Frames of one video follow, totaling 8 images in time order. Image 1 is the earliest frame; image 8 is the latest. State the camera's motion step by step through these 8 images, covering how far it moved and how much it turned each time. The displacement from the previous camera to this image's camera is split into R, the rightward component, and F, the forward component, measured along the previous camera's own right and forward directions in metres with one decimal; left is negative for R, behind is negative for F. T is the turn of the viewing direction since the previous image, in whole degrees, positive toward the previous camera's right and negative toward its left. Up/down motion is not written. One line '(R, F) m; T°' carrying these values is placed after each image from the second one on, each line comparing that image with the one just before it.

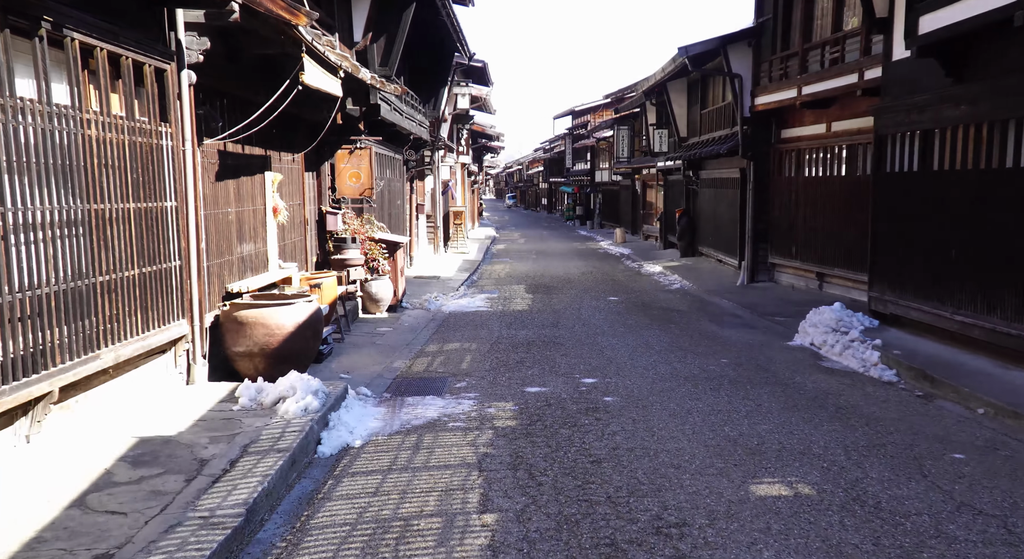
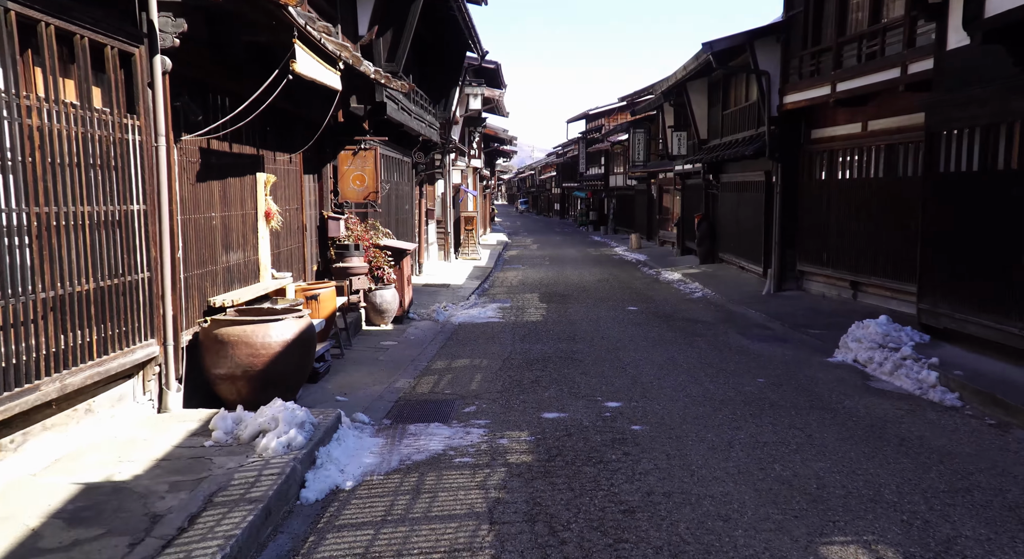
(0.0, +0.9) m; -1°
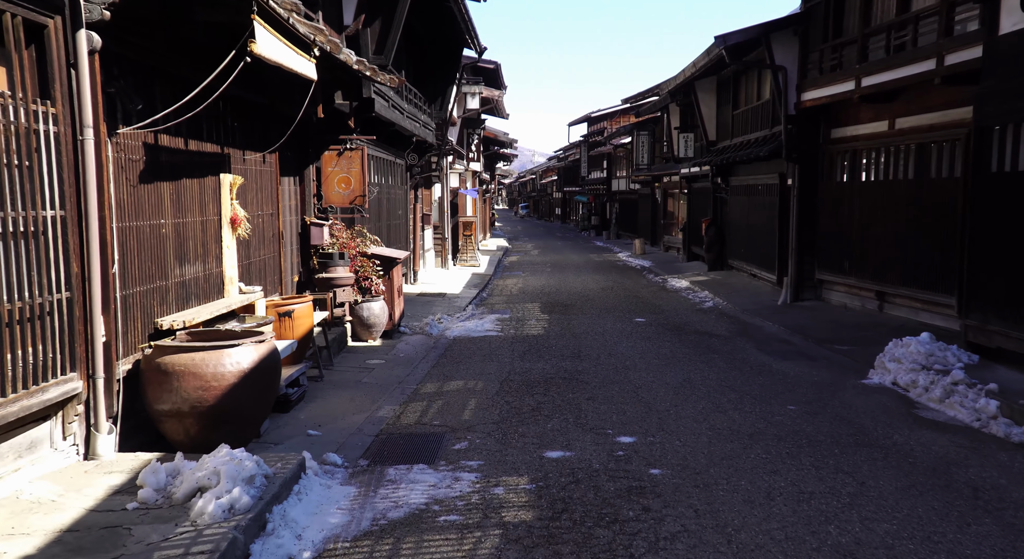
(0.0, +1.1) m; 0°
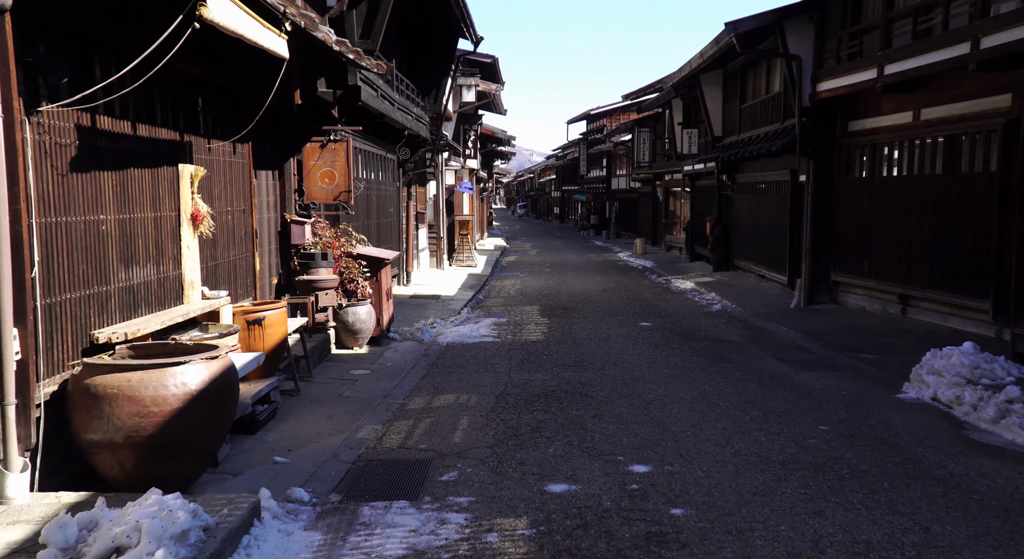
(0.0, +0.9) m; 0°
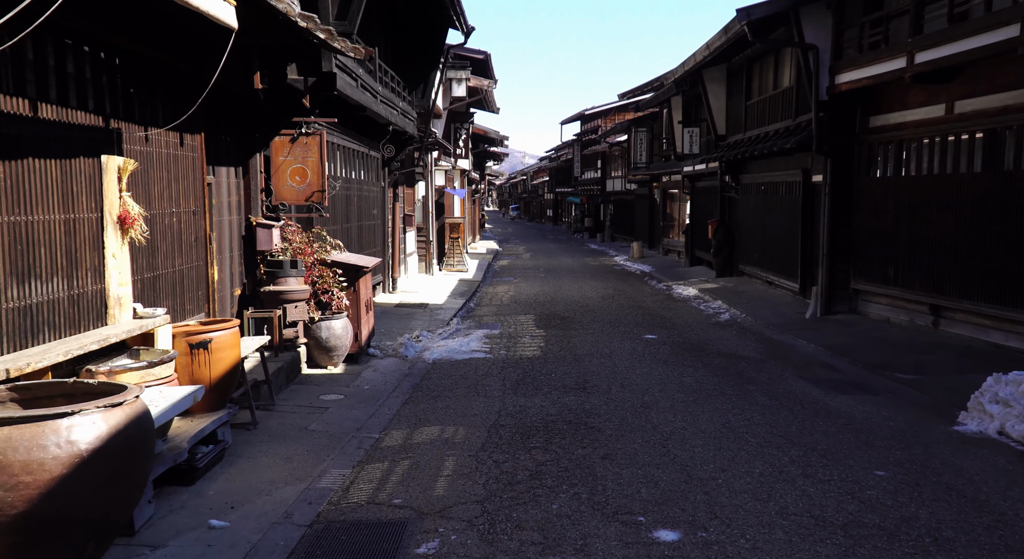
(0.0, +1.2) m; +1°
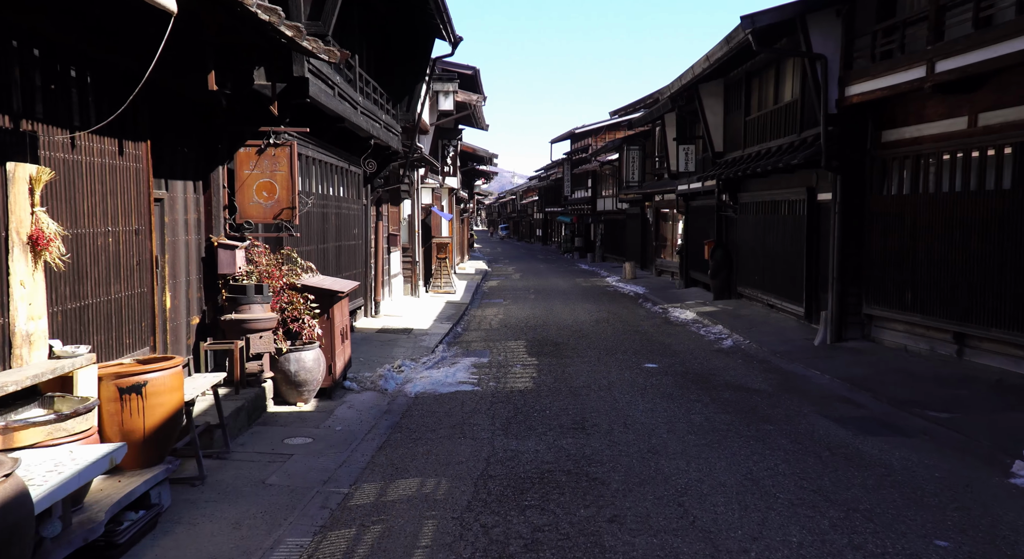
(0.0, +1.0) m; +1°
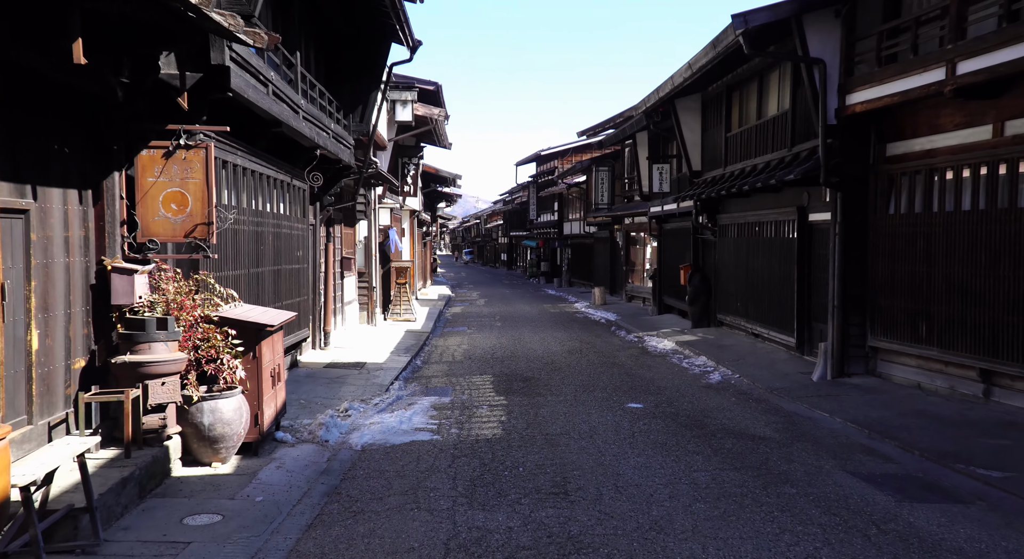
(0.0, +1.6) m; +2°
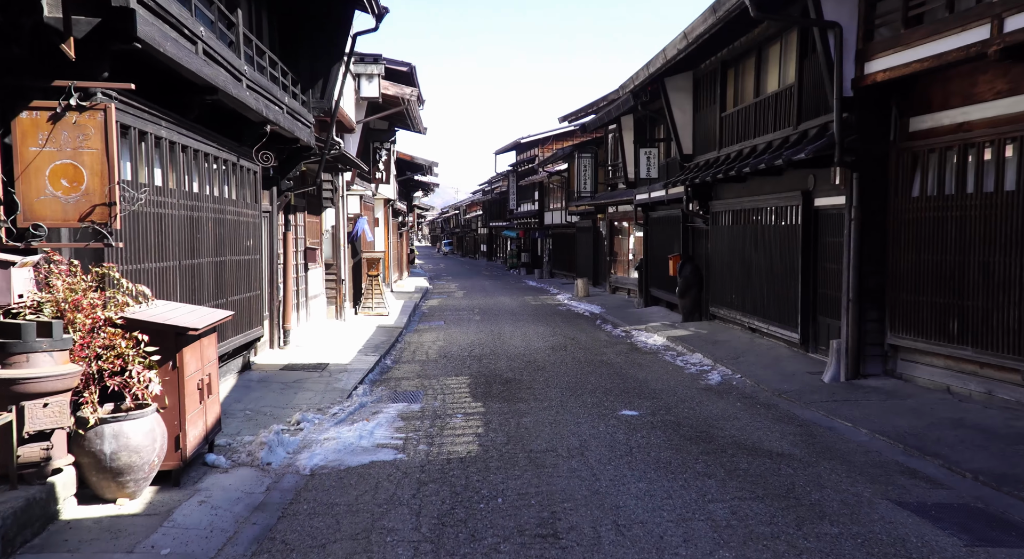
(0.0, +1.4) m; +1°
